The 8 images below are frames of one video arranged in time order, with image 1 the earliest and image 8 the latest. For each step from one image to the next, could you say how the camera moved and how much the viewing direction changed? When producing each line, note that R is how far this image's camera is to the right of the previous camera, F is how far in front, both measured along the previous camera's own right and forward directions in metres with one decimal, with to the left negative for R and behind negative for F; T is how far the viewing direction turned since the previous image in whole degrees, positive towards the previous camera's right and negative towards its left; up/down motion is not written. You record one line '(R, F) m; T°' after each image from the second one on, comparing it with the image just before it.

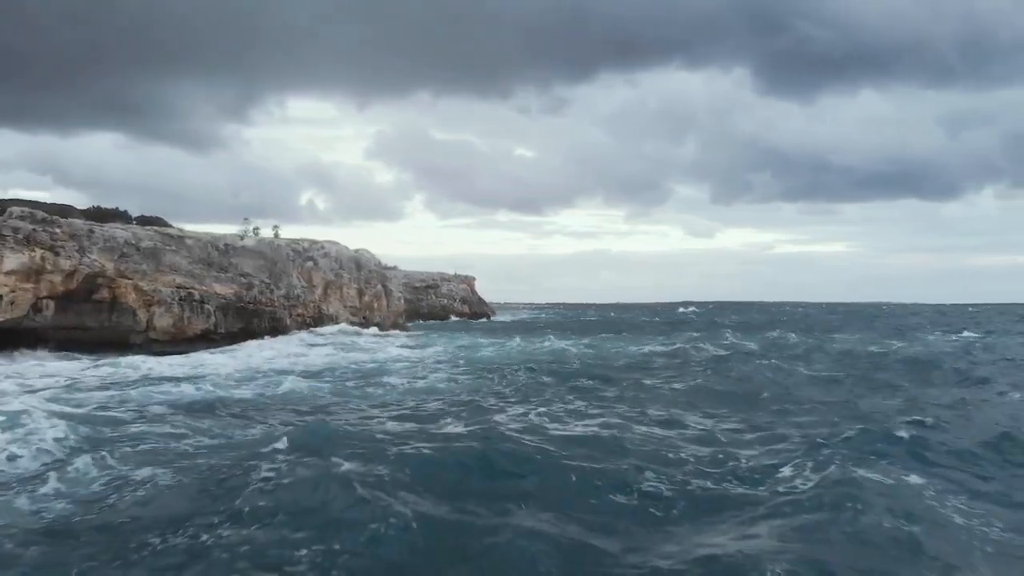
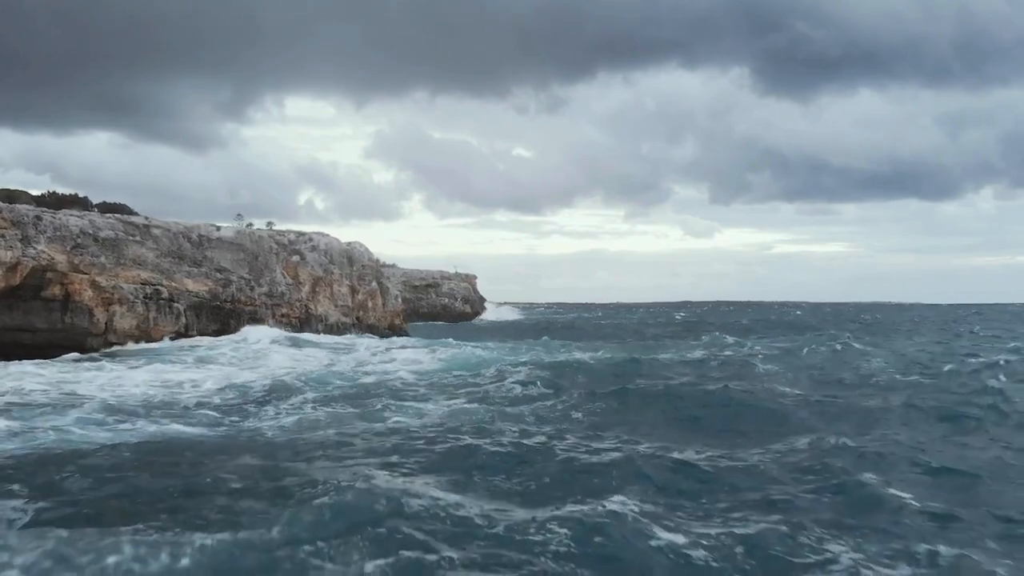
(-0.7, +4.4) m; 0°
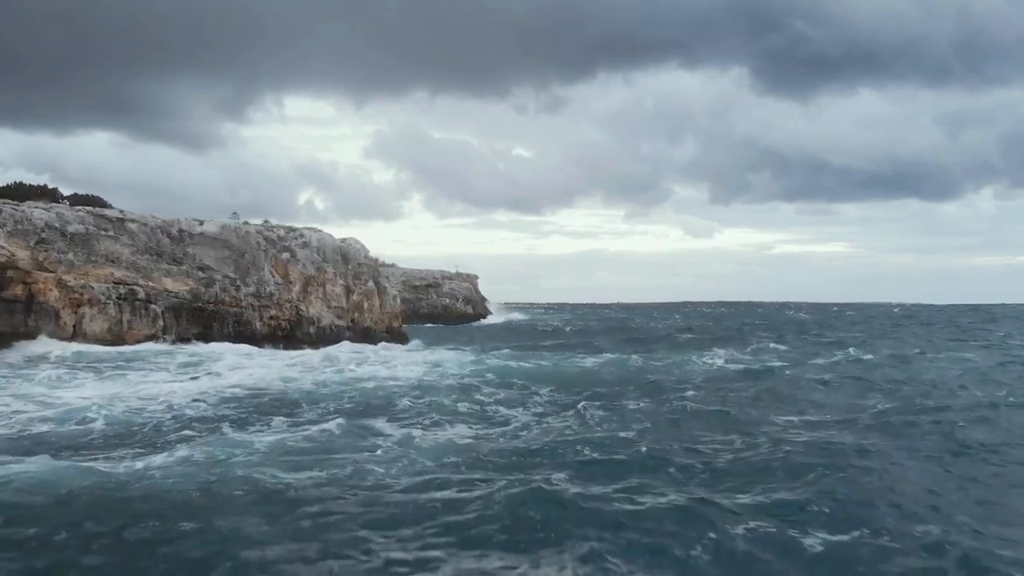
(-0.4, +2.7) m; 0°
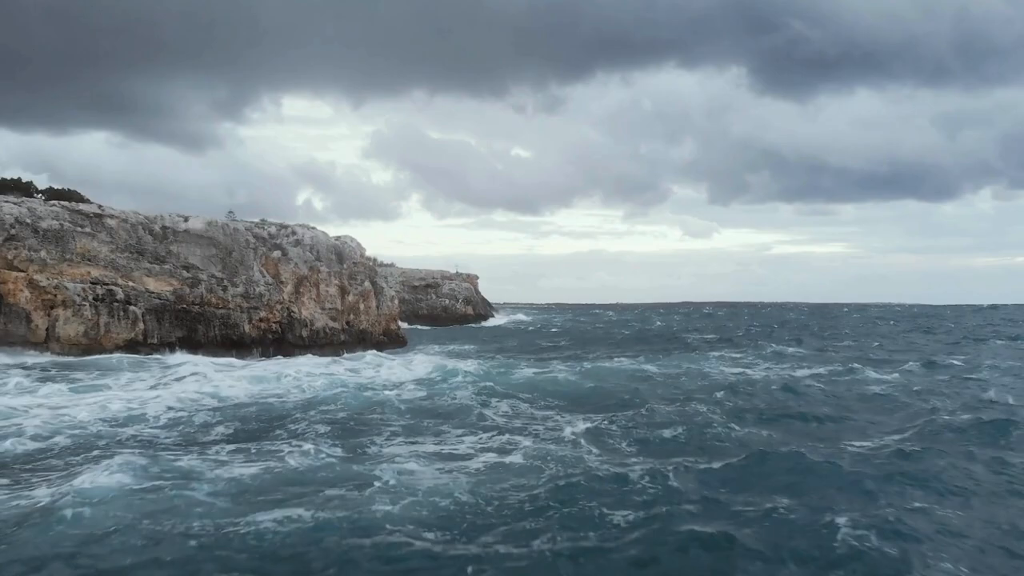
(-0.3, +1.9) m; 0°
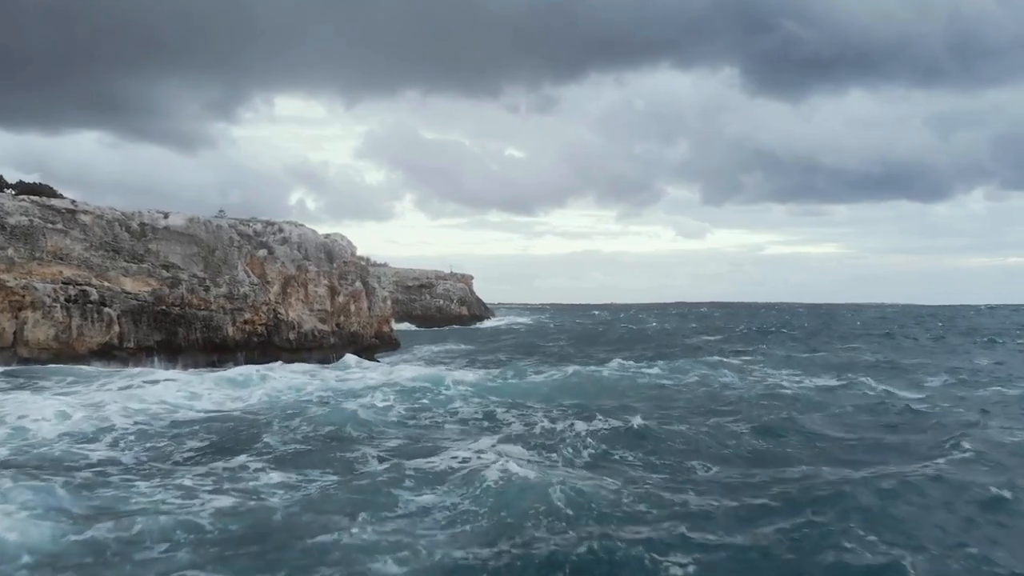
(-0.2, +1.4) m; +1°
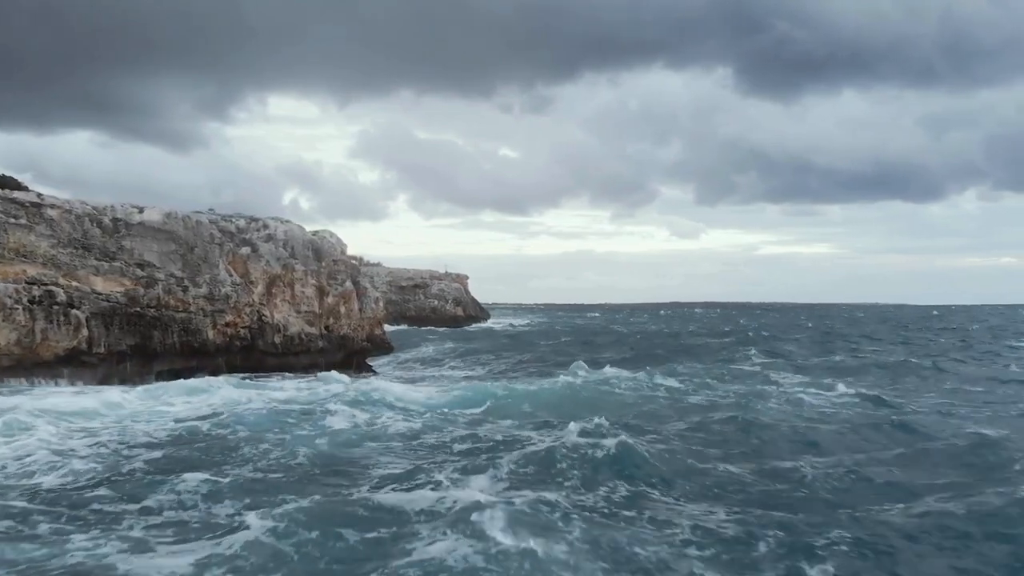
(-0.3, +1.8) m; +1°
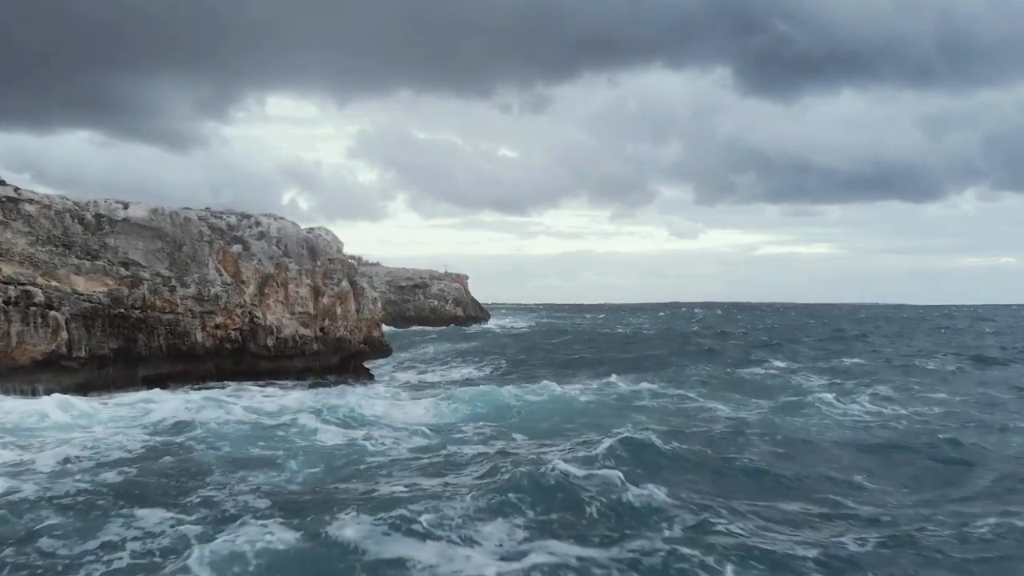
(-0.2, +1.3) m; 0°
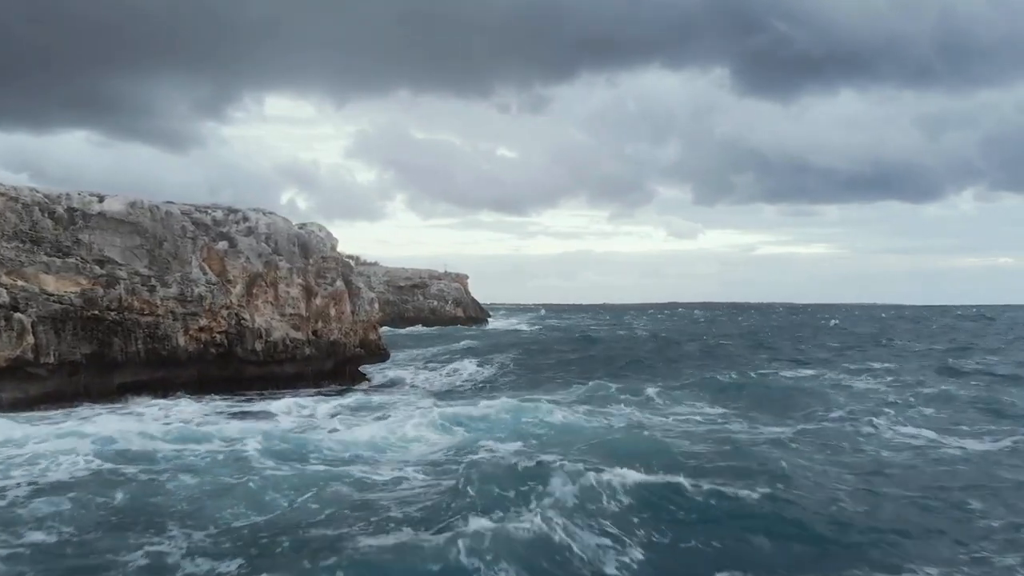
(-0.3, +1.9) m; 0°
